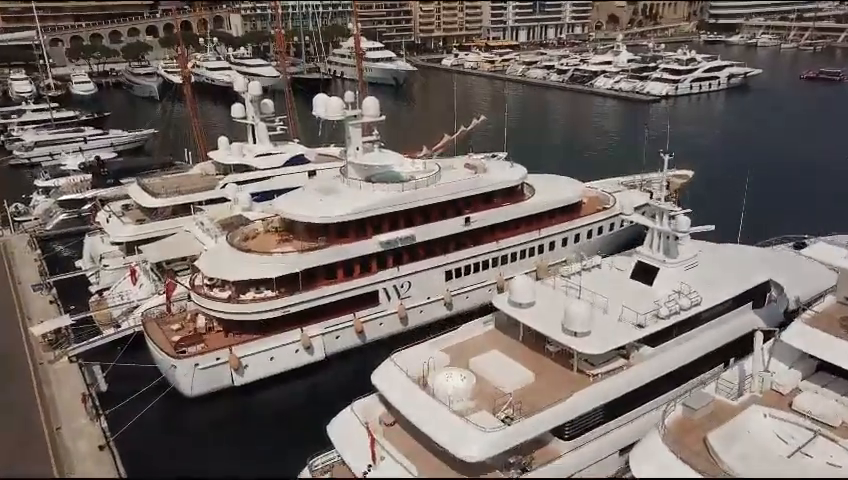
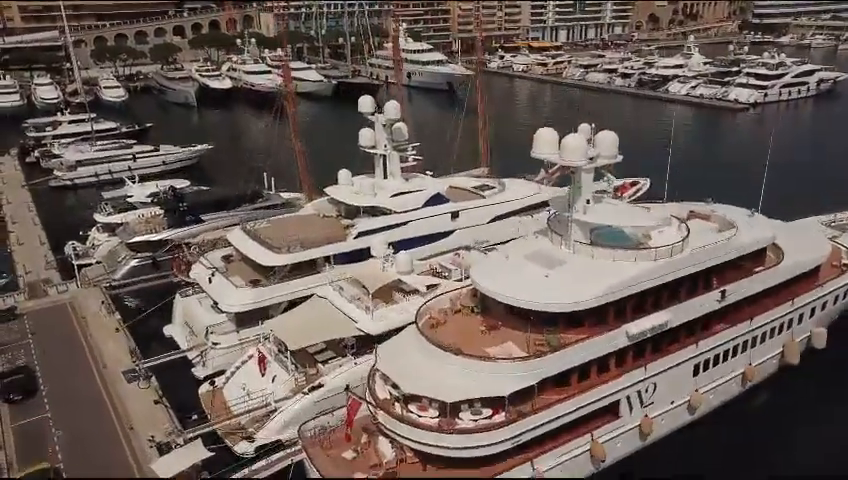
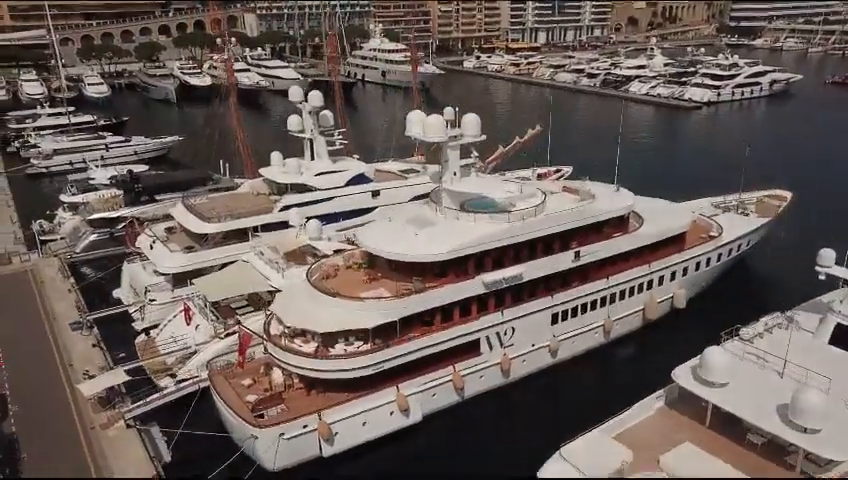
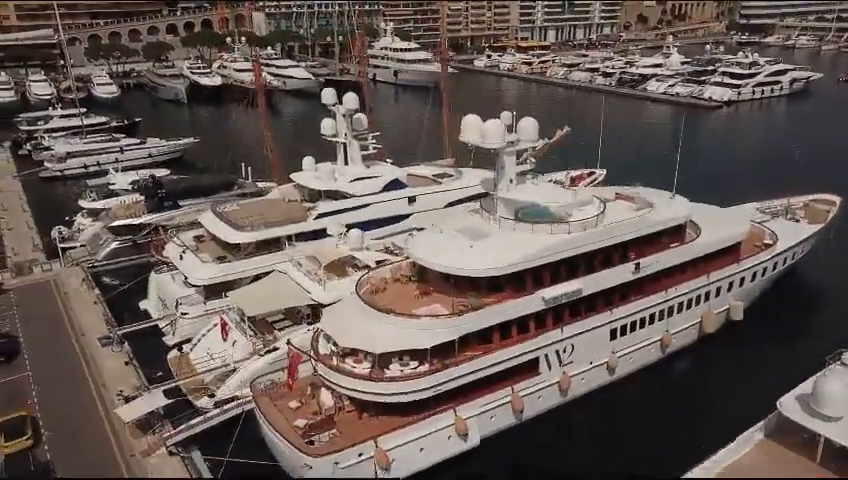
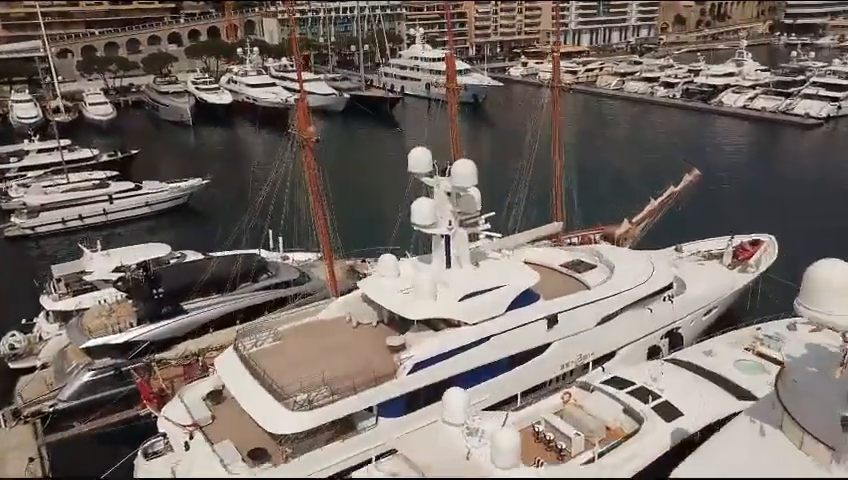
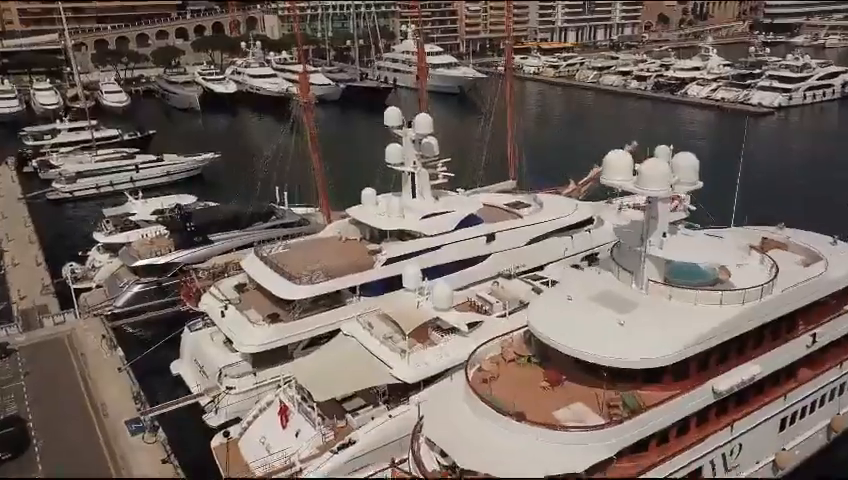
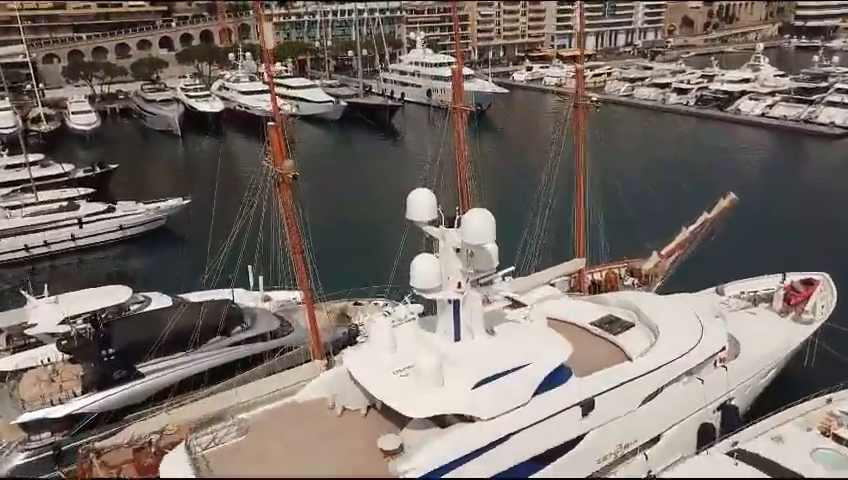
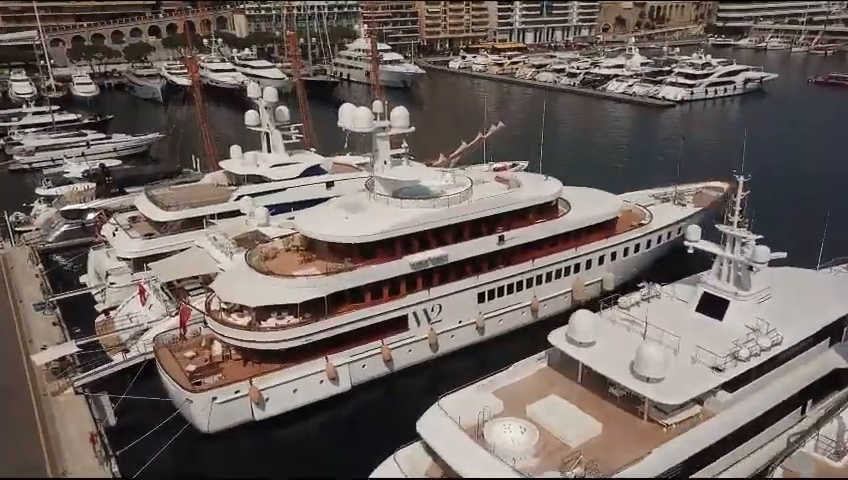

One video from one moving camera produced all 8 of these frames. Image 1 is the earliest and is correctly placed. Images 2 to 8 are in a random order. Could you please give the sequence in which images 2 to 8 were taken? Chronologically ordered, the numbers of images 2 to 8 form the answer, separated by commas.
8, 3, 4, 2, 6, 5, 7
